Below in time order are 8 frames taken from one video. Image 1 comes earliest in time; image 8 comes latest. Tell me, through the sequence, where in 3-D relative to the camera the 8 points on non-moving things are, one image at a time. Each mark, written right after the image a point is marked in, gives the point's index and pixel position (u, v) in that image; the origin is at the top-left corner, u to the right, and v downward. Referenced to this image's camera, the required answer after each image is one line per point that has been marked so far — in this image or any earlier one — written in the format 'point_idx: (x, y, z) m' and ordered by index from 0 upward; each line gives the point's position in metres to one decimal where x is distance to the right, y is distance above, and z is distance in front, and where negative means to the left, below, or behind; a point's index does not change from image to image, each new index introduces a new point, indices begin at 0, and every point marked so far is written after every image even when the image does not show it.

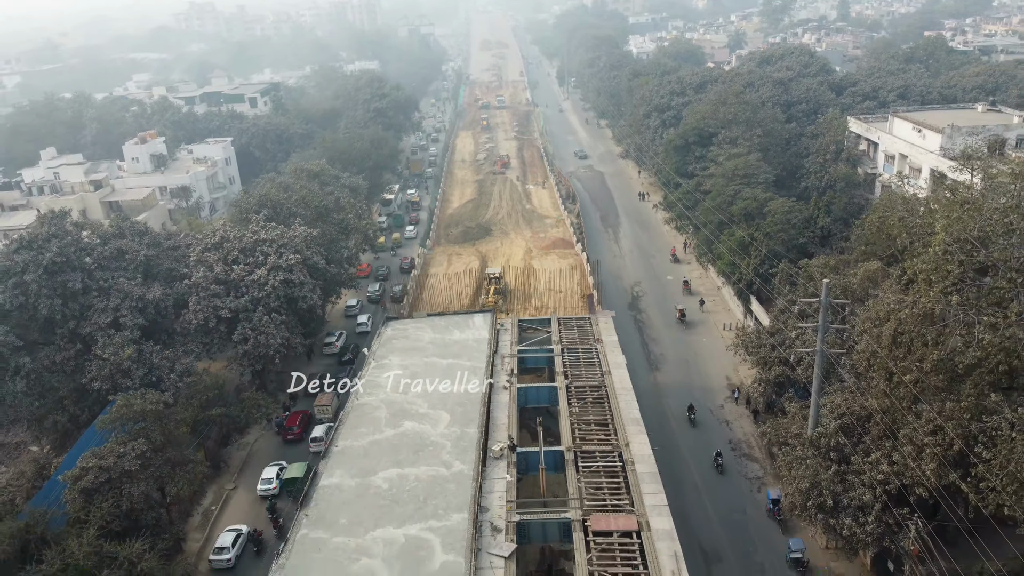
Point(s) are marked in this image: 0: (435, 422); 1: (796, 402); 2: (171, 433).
0: (-1.6, -2.9, +17.1) m
1: (+6.2, -2.5, +18.6) m
2: (-6.9, -3.0, +16.9) m
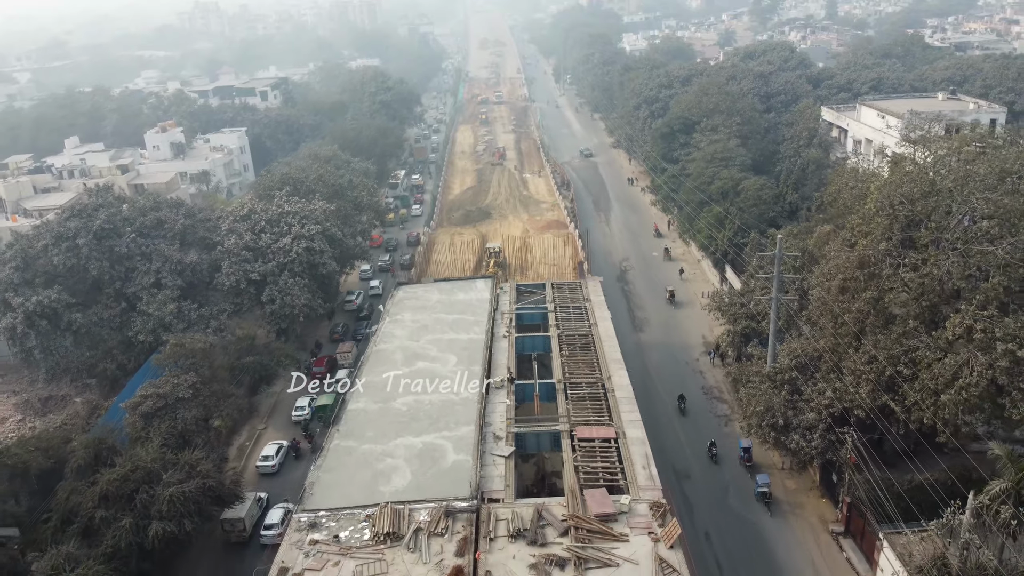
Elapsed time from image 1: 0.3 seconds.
0: (-1.6, -1.9, +19.7) m
1: (+6.1, -1.5, +21.2) m
2: (-6.9, -2.0, +19.4) m
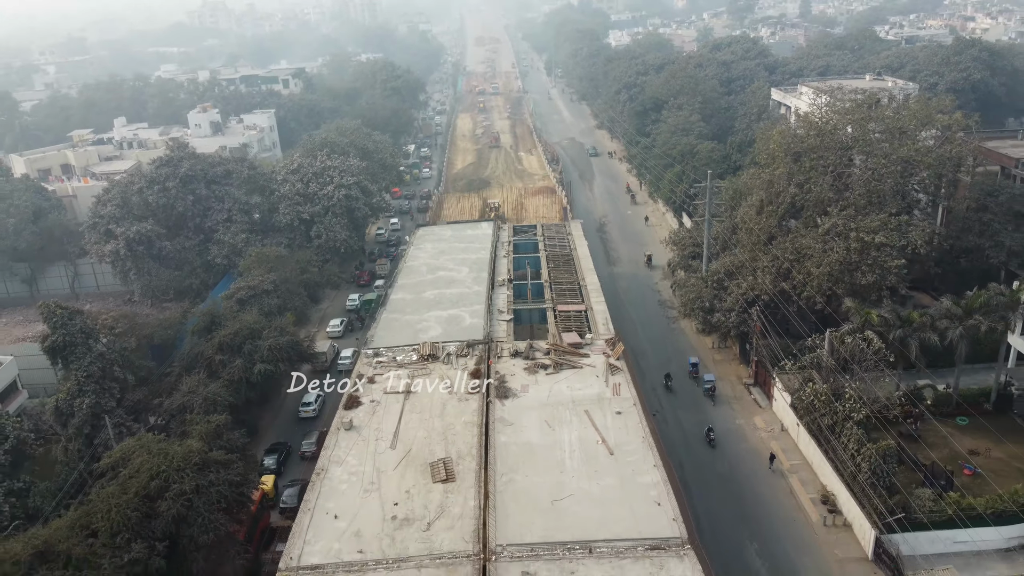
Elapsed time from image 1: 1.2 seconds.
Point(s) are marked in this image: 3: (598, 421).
0: (-1.6, +0.4, +25.9) m
1: (+6.1, +0.8, +27.4) m
2: (-7.0, +0.3, +25.5) m
3: (+1.7, -2.7, +16.5) m
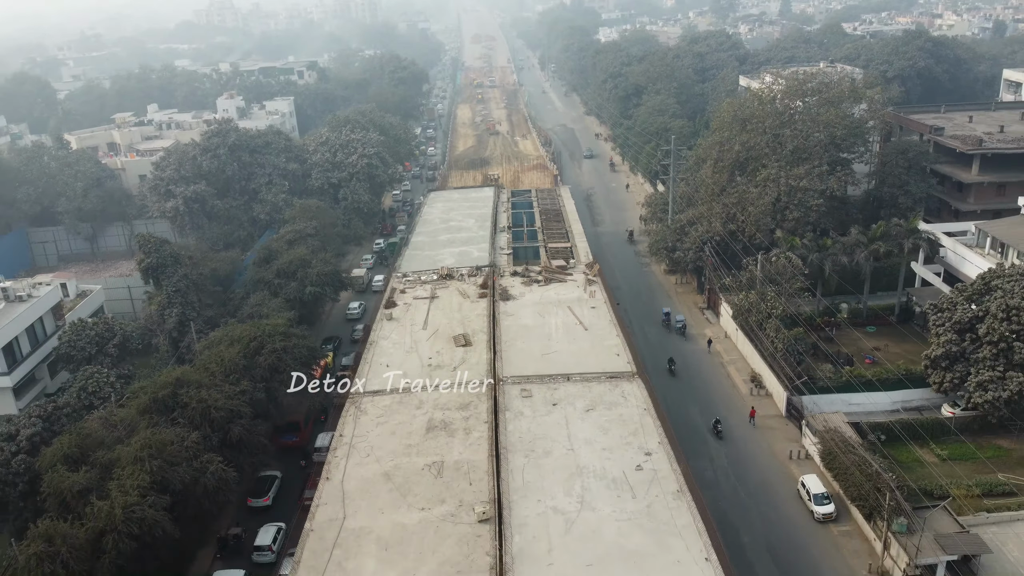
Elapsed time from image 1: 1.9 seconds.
0: (-1.7, +2.4, +31.1) m
1: (+6.0, +2.8, +32.7) m
2: (-7.0, +2.3, +30.7) m
3: (+1.7, -0.7, +21.7) m
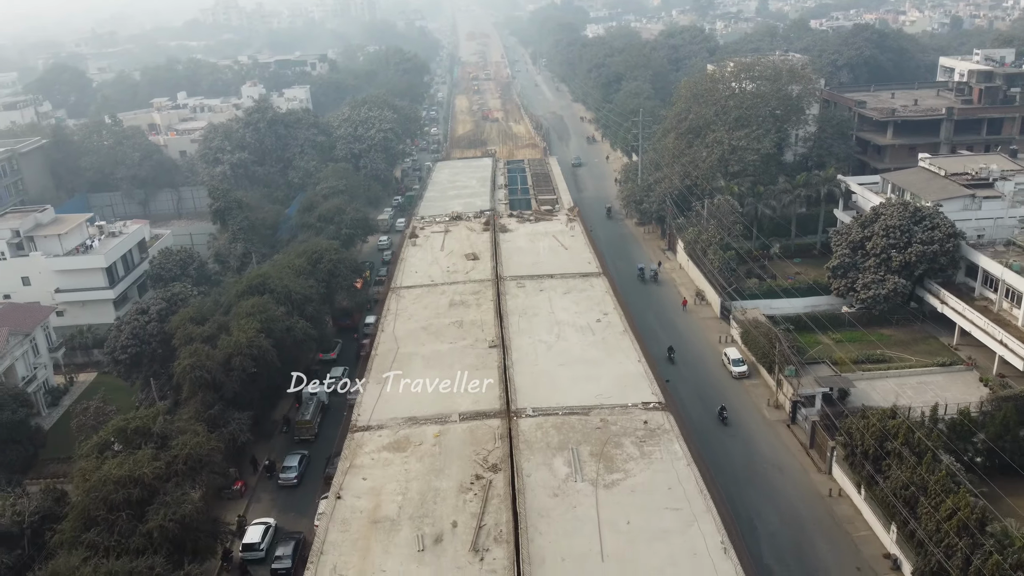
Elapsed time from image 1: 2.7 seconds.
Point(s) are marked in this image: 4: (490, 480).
0: (-1.8, +4.7, +37.2) m
1: (+5.9, +5.2, +38.8) m
2: (-7.2, +4.6, +36.8) m
3: (+1.6, +1.6, +27.8) m
4: (-0.4, -3.3, +14.3) m
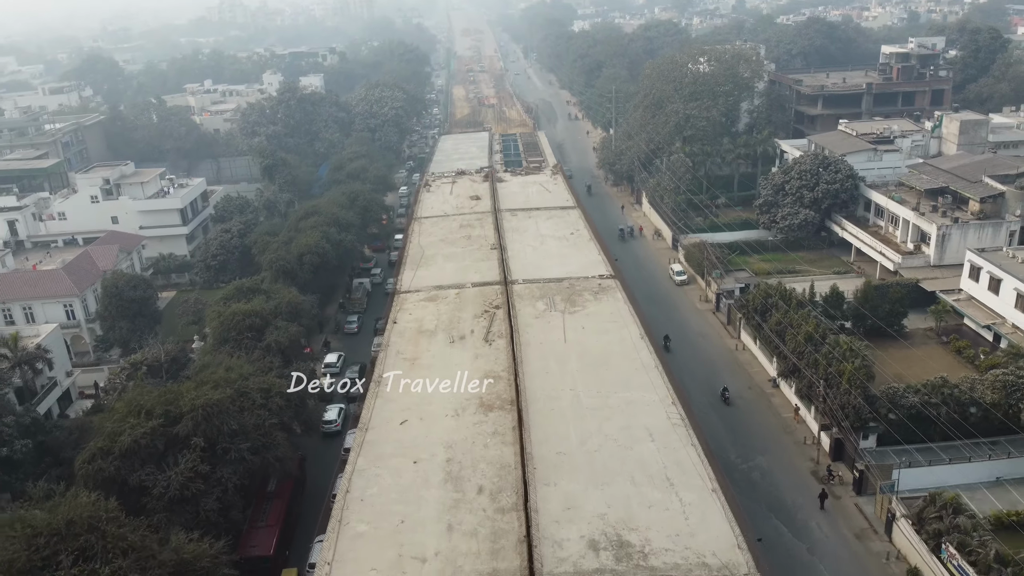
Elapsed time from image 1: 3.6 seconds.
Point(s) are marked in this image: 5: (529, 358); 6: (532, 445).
0: (-2.2, +7.3, +44.1) m
1: (+5.5, +7.8, +45.8) m
2: (-7.5, +7.2, +43.6) m
3: (+1.4, +4.3, +34.8) m
4: (-0.5, -0.7, +21.2) m
5: (+0.4, -1.6, +18.6) m
6: (+0.3, -3.0, +14.9) m
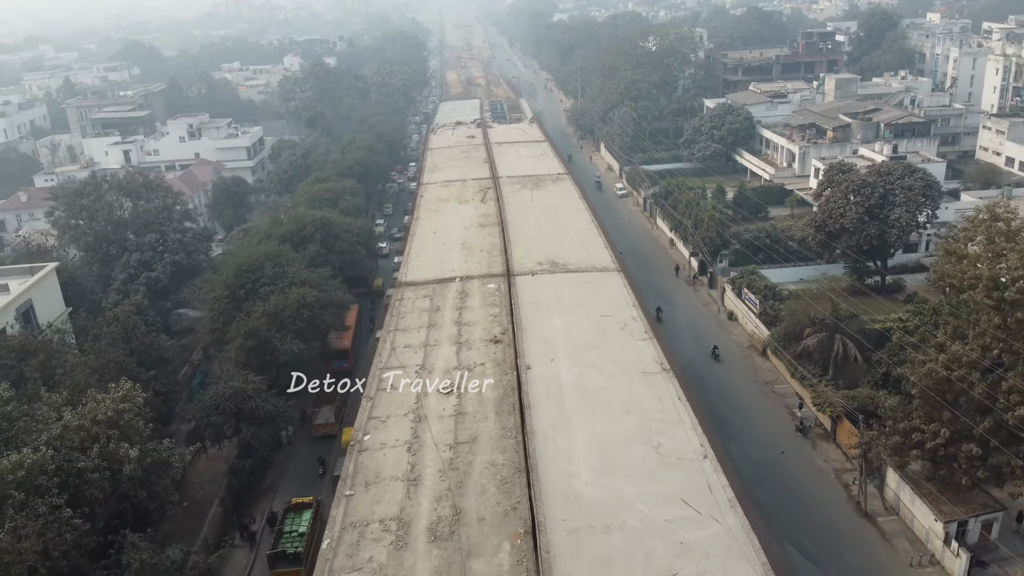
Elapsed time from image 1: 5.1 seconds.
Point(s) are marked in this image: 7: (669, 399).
0: (-3.1, +11.8, +55.2) m
1: (+4.6, +12.4, +57.1) m
2: (-8.4, +11.7, +54.7) m
3: (+0.6, +8.8, +46.0) m
4: (-1.0, +3.8, +32.4) m
5: (-0.1, +2.9, +29.8) m
6: (-0.1, +1.5, +26.1) m
7: (+2.9, -2.1, +15.6) m
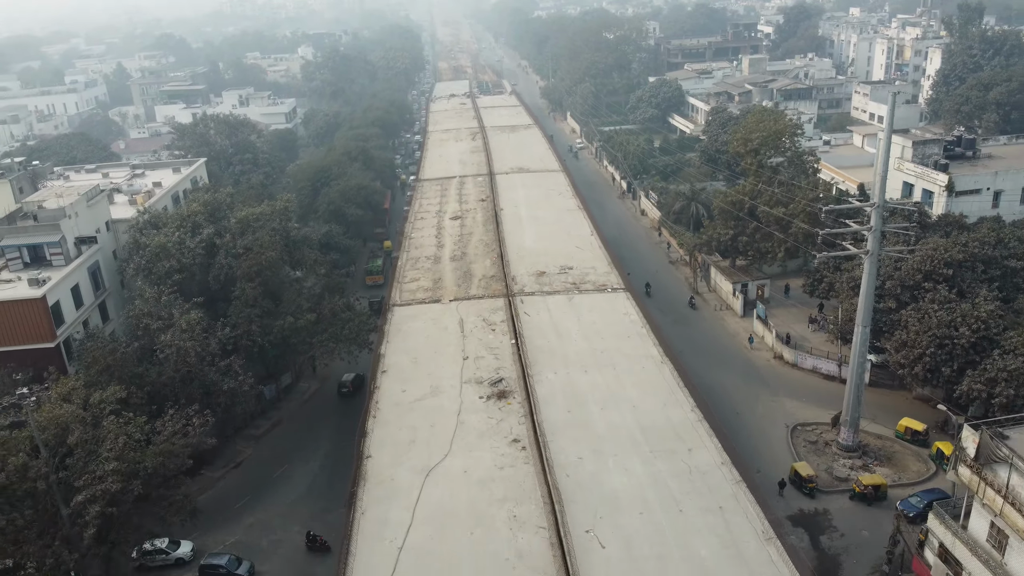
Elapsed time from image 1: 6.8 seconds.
0: (-4.4, +16.2, +67.2) m
1: (+3.2, +16.8, +69.2) m
2: (-9.7, +16.1, +66.6) m
3: (-0.6, +13.2, +58.0) m
4: (-1.9, +8.3, +44.4) m
5: (-1.0, +7.3, +41.8) m
6: (-0.9, +6.0, +38.1) m
7: (+2.3, +2.3, +27.6) m
